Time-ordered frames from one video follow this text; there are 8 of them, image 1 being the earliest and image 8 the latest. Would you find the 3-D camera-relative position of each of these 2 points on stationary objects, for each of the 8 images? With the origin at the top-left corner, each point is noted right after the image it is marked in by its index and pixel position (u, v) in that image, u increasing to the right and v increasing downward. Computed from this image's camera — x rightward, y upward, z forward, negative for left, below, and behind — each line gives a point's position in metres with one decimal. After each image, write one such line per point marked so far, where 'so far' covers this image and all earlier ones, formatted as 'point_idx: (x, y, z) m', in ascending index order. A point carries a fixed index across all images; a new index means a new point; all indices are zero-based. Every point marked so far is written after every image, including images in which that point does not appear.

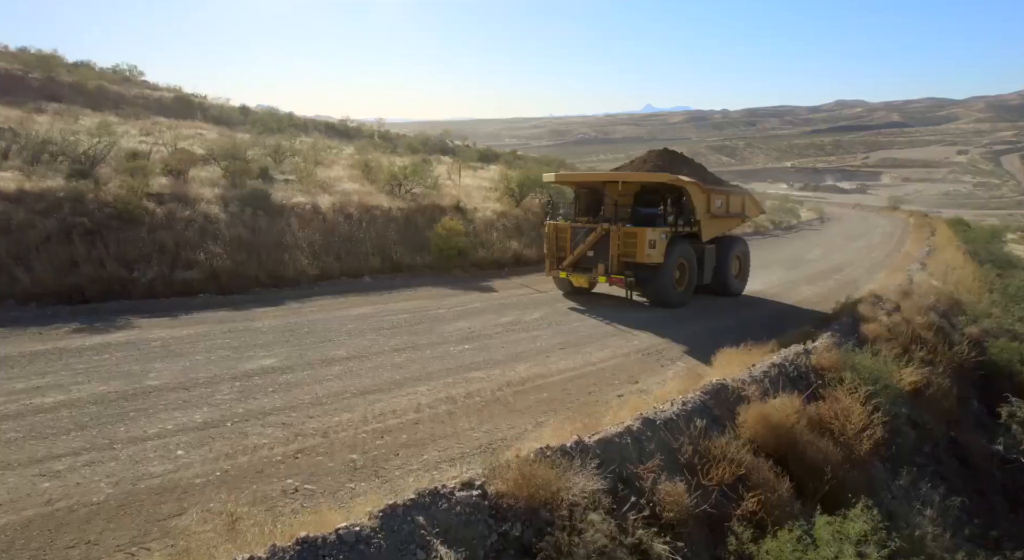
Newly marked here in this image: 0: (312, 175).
0: (-6.1, +3.1, +18.2) m
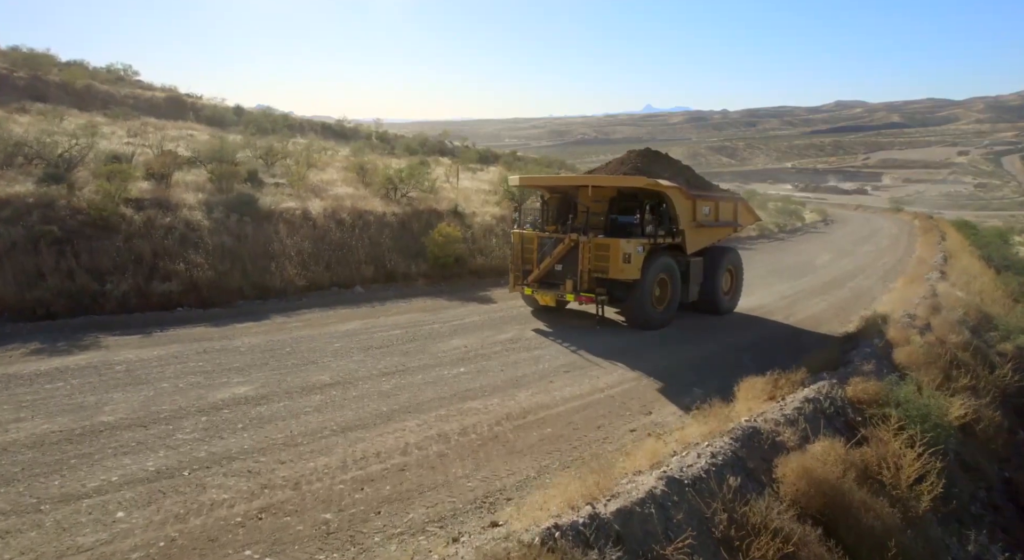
0: (-6.1, +2.9, +17.5) m
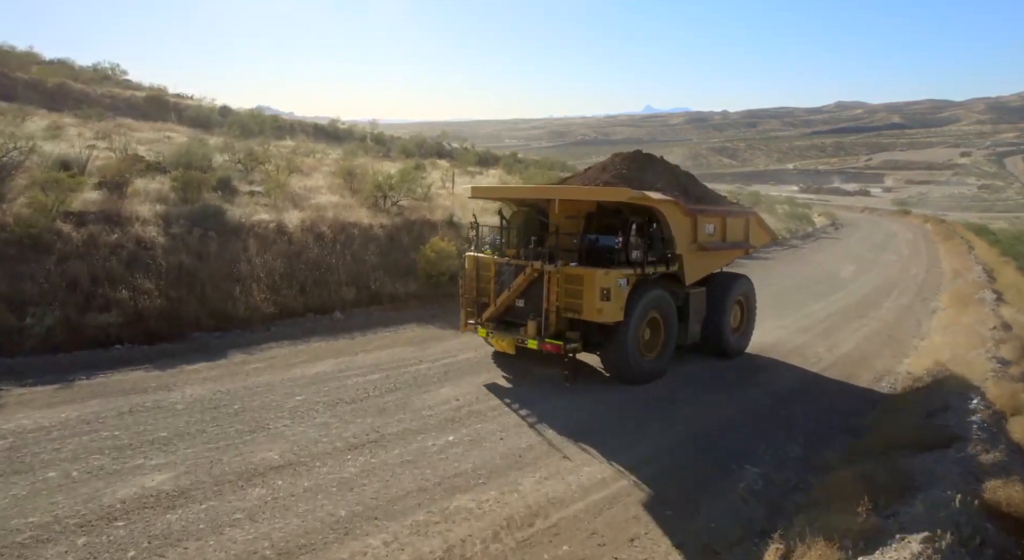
0: (-6.1, +2.4, +15.9) m
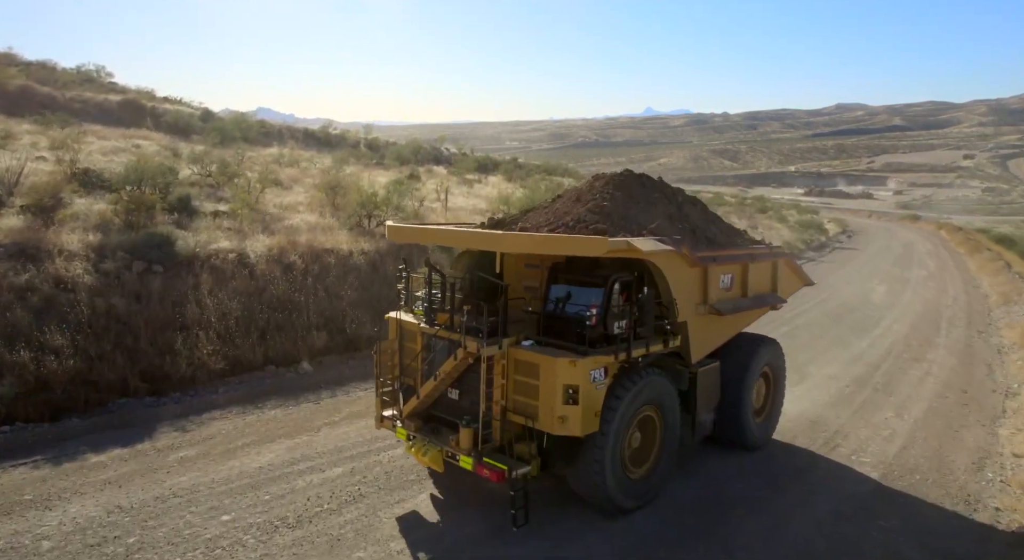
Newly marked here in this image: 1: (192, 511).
0: (-6.1, +1.7, +14.1) m
1: (-2.8, -2.0, +5.2) m
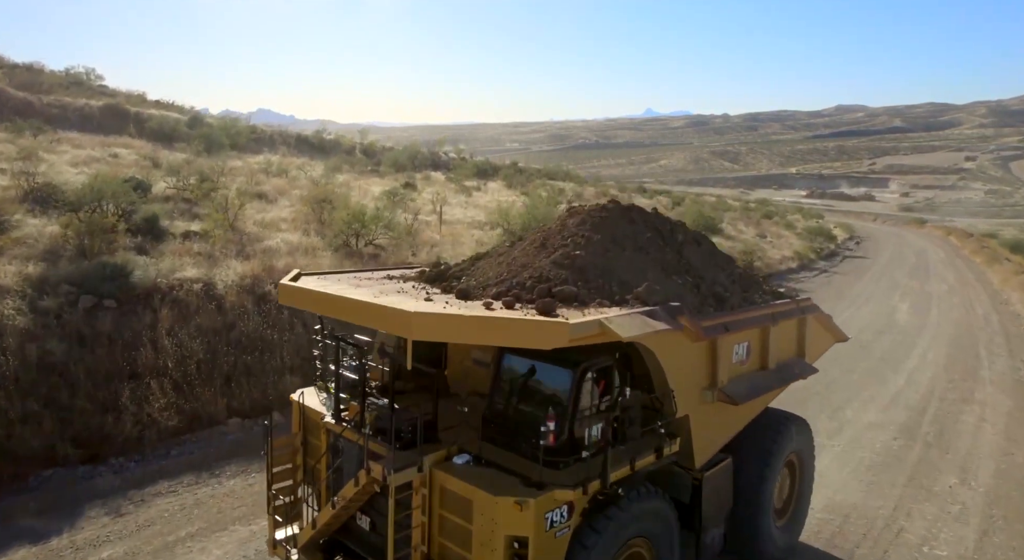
0: (-6.0, +1.2, +12.9) m
1: (-2.8, -2.5, +4.0) m
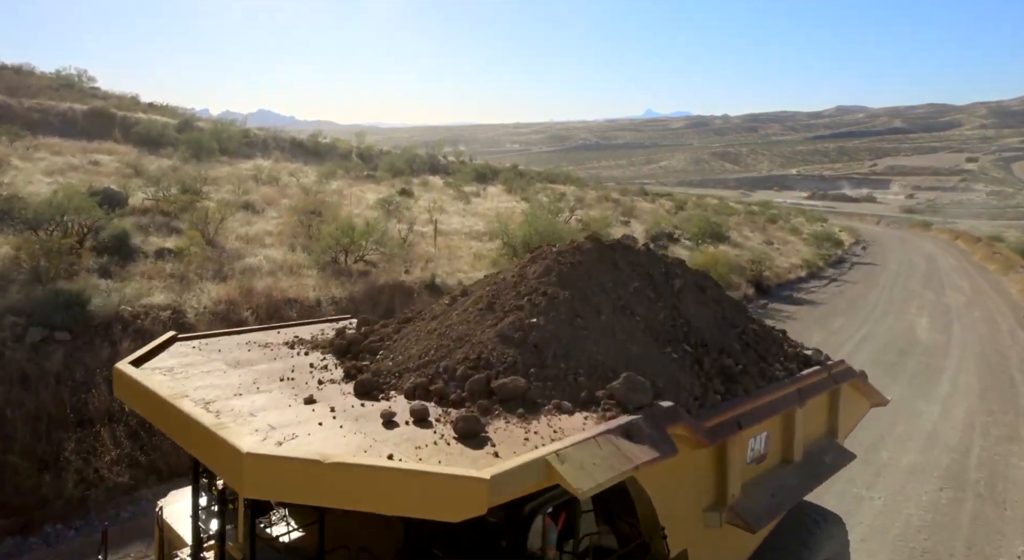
0: (-6.0, +0.8, +12.0) m
1: (-2.8, -2.9, +3.1) m
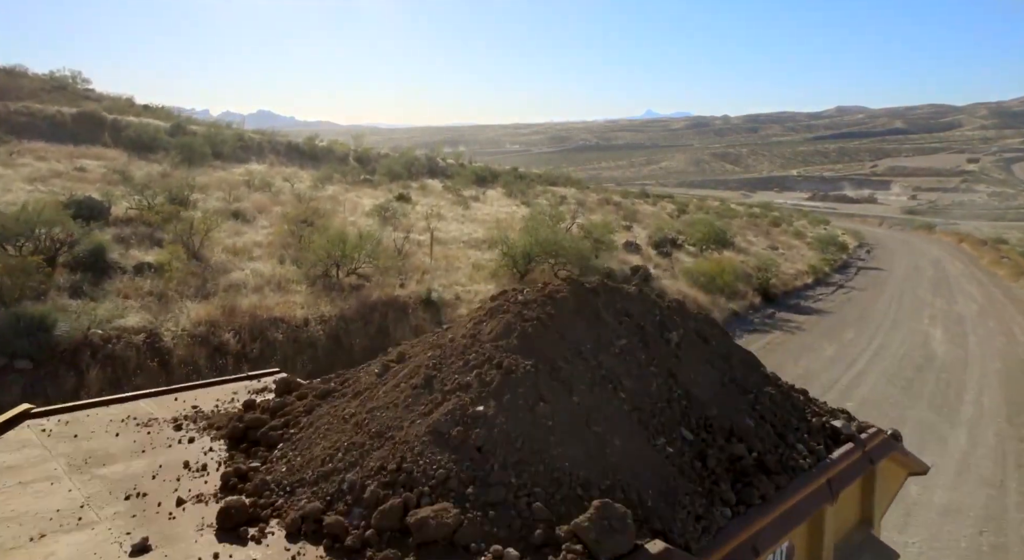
0: (-6.0, +0.5, +11.4) m
1: (-2.8, -3.2, +2.5) m
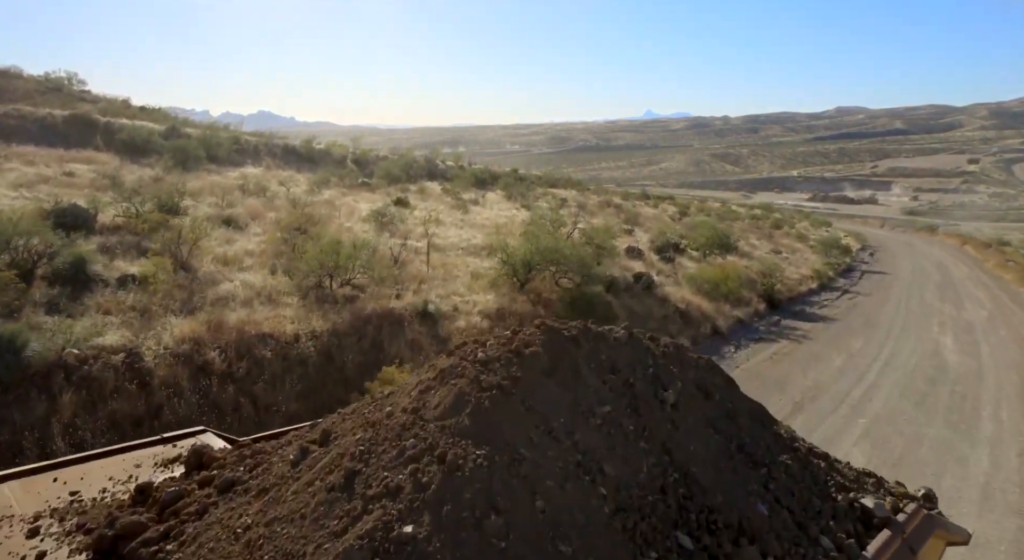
0: (-6.0, +0.3, +11.0) m
1: (-2.8, -3.4, +2.1) m
